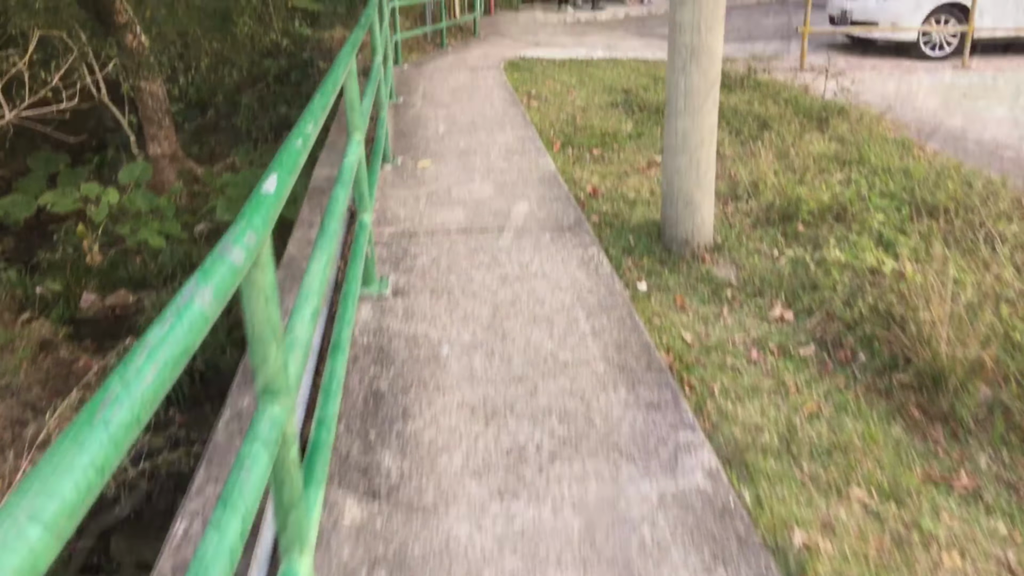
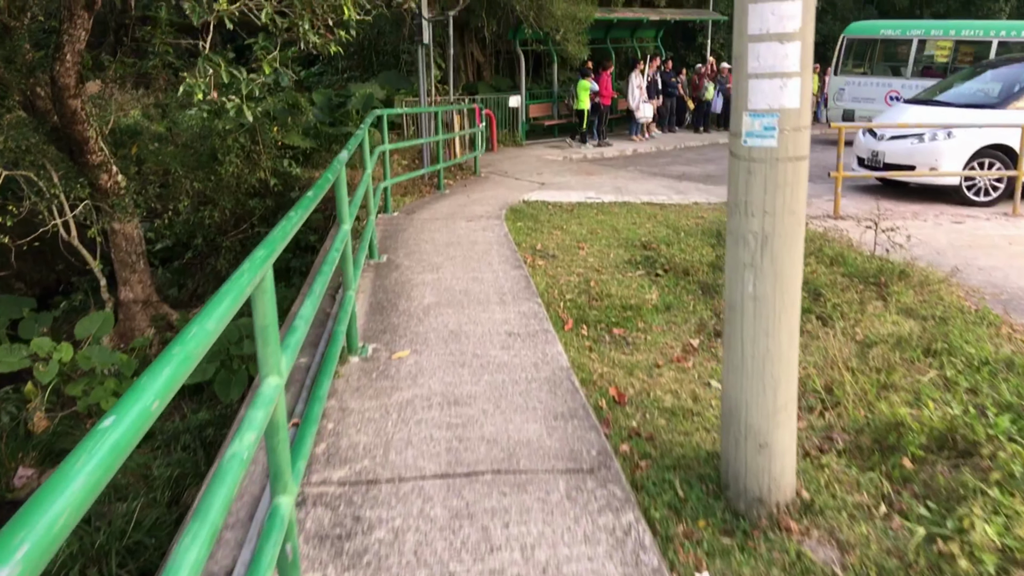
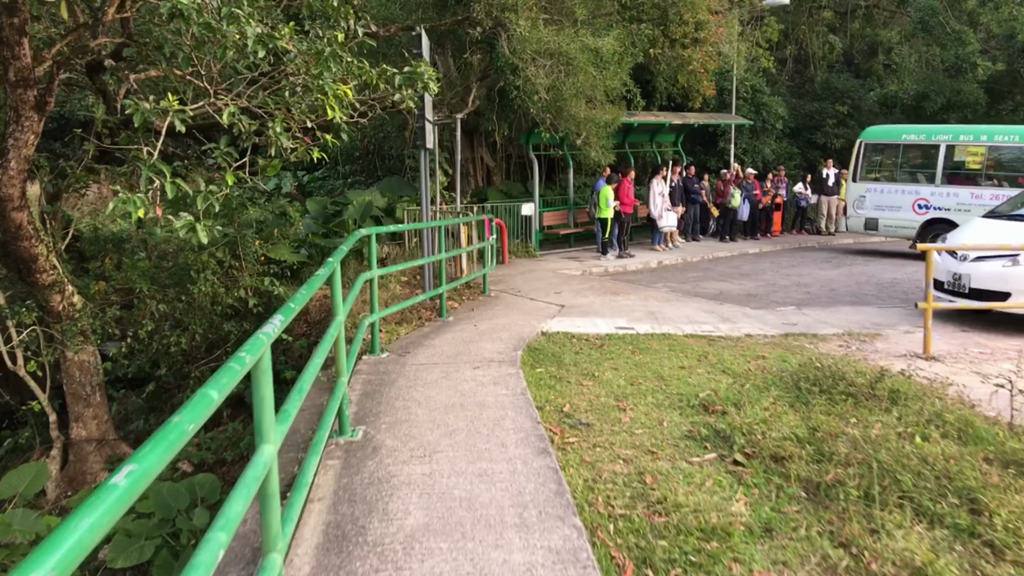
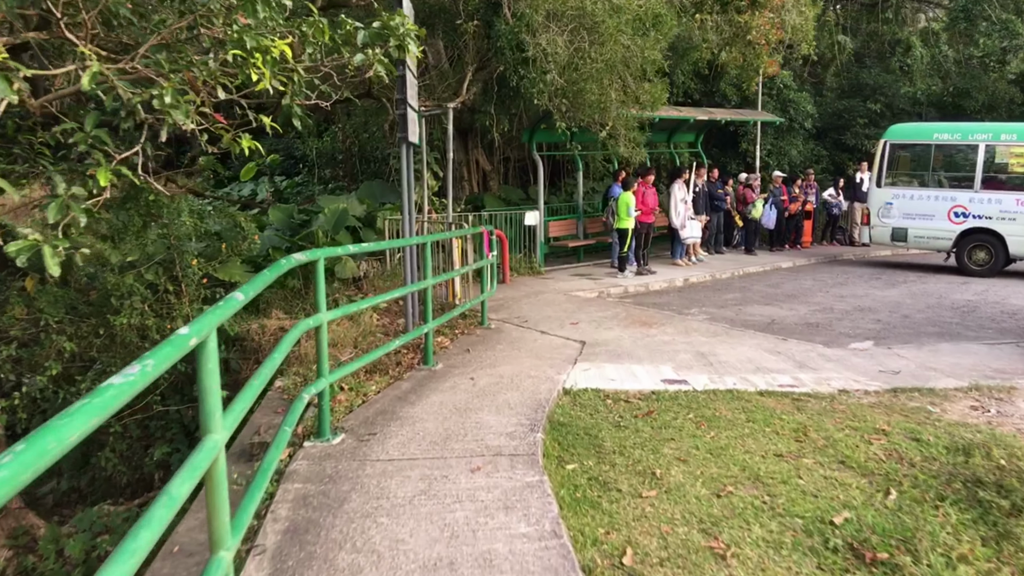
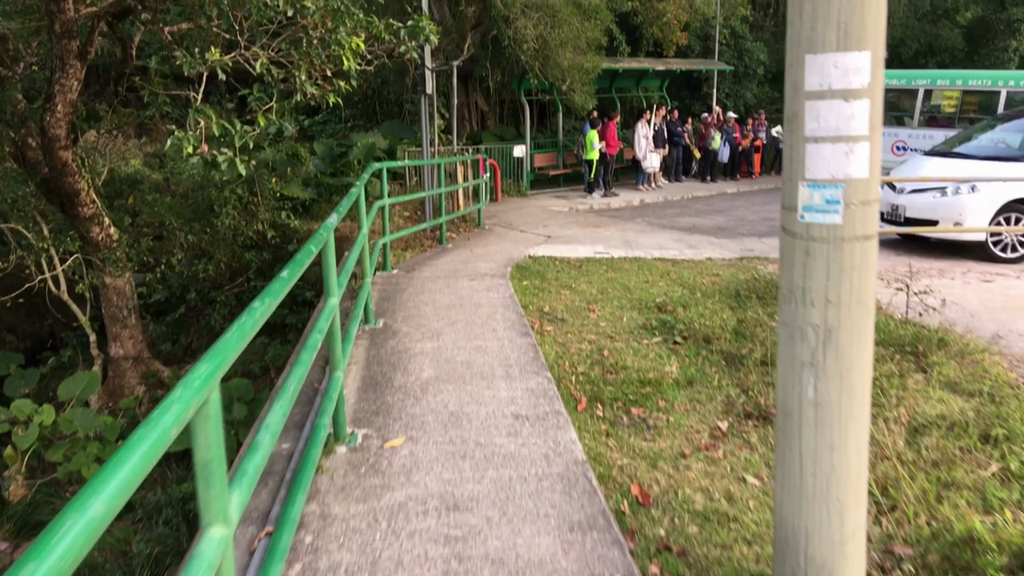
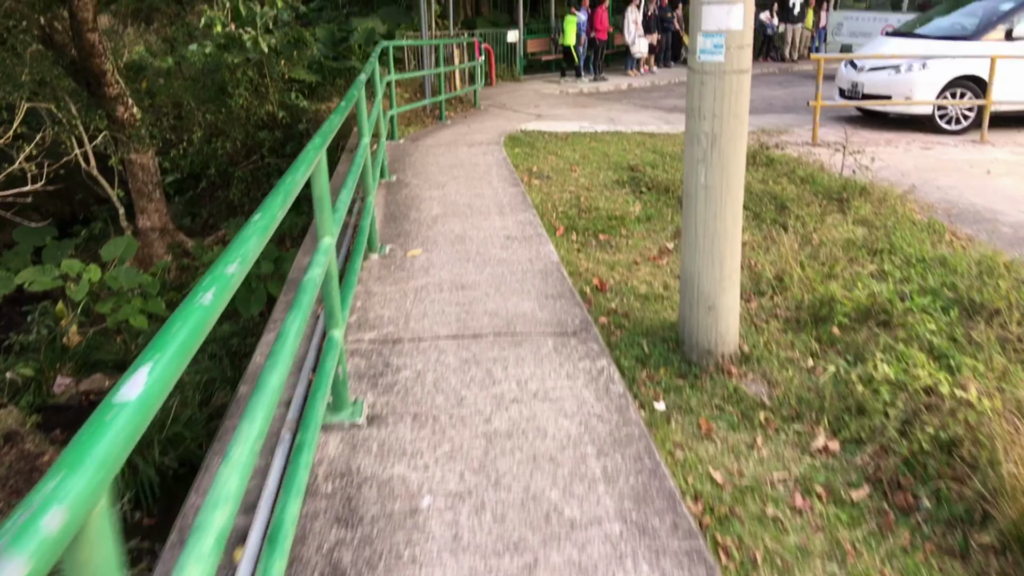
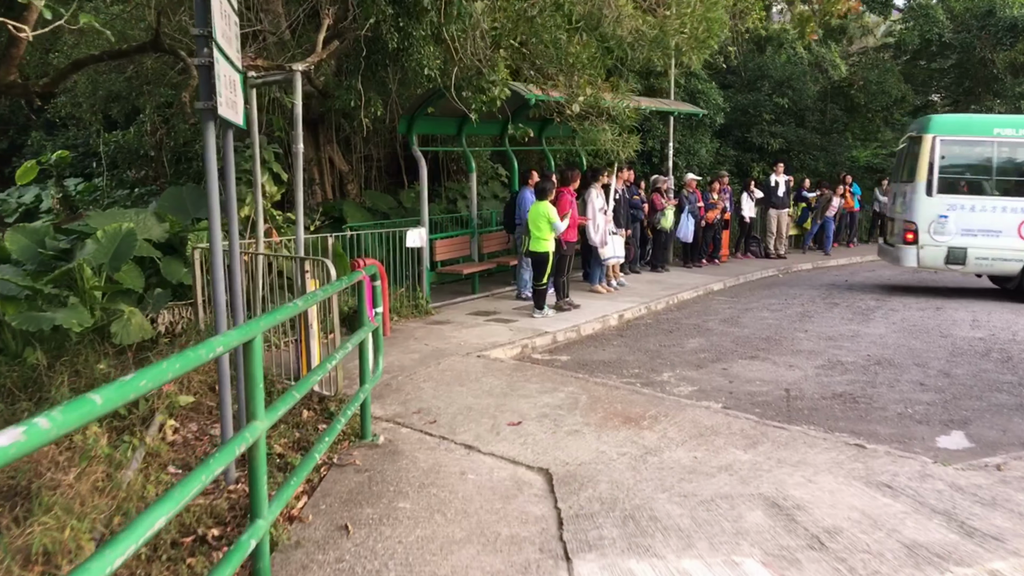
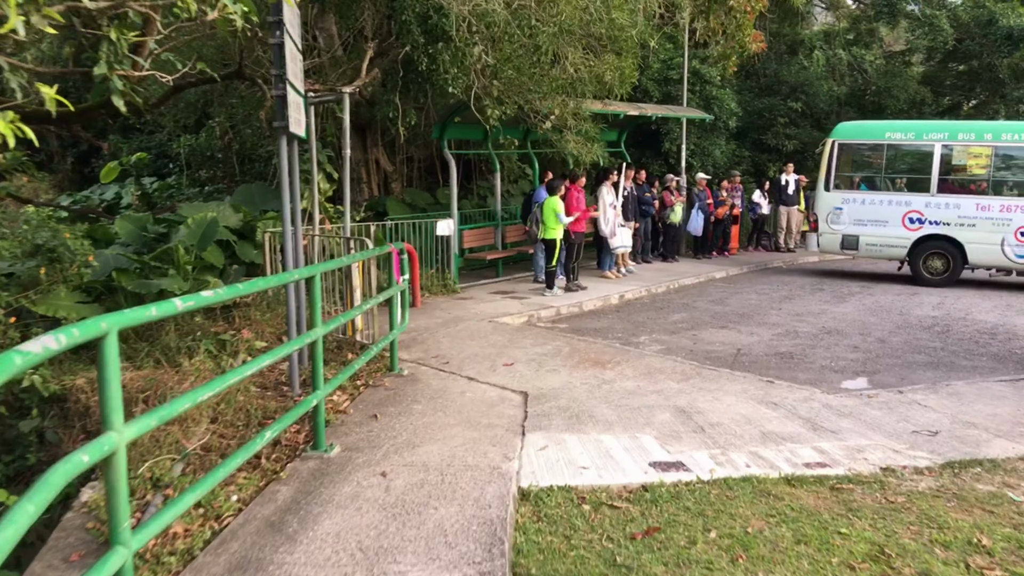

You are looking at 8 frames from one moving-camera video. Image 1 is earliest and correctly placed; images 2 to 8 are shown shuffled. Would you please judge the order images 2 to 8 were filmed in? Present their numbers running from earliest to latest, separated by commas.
6, 2, 5, 3, 4, 8, 7
